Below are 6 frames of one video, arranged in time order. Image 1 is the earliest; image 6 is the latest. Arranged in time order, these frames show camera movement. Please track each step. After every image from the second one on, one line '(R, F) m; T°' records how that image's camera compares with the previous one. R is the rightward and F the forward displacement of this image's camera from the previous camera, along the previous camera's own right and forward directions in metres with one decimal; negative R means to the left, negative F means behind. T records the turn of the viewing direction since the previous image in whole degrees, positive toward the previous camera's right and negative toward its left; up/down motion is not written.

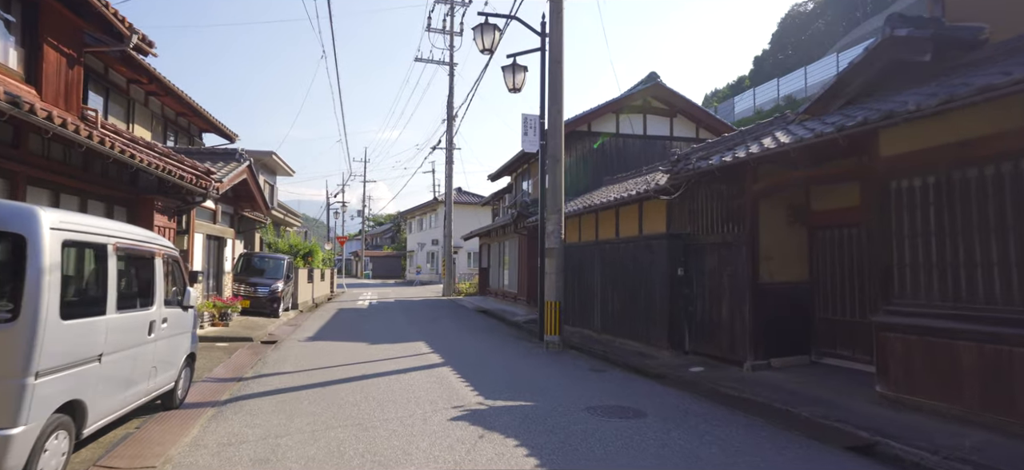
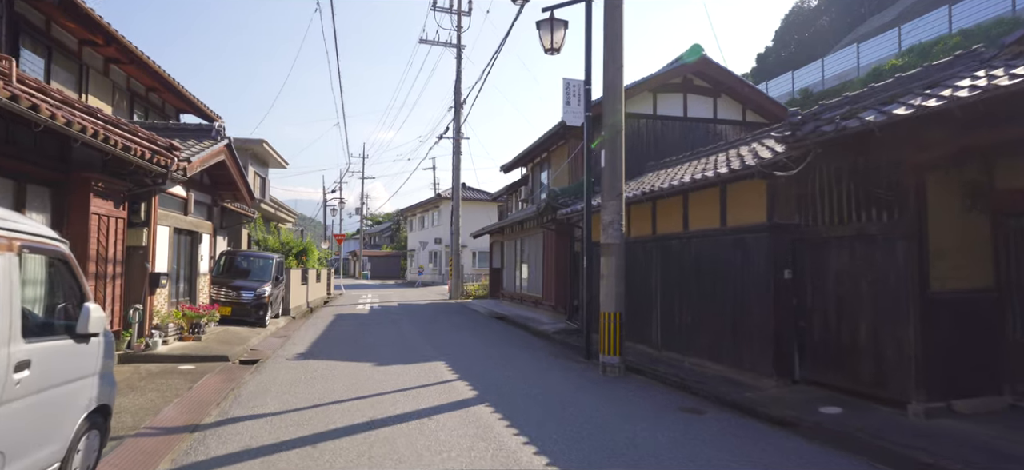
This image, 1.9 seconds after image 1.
(-0.7, +2.2) m; 0°
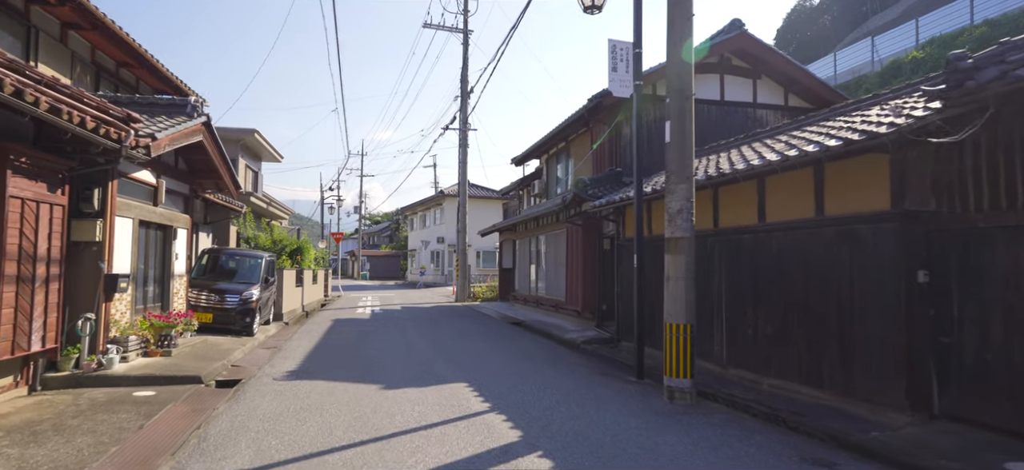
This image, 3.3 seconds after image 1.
(-0.5, +1.6) m; 0°
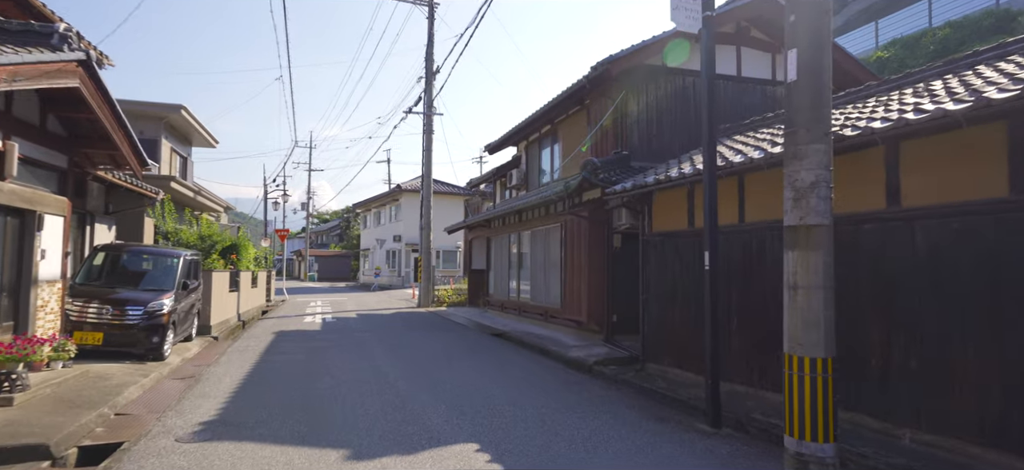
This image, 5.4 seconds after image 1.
(-0.7, +2.4) m; +5°
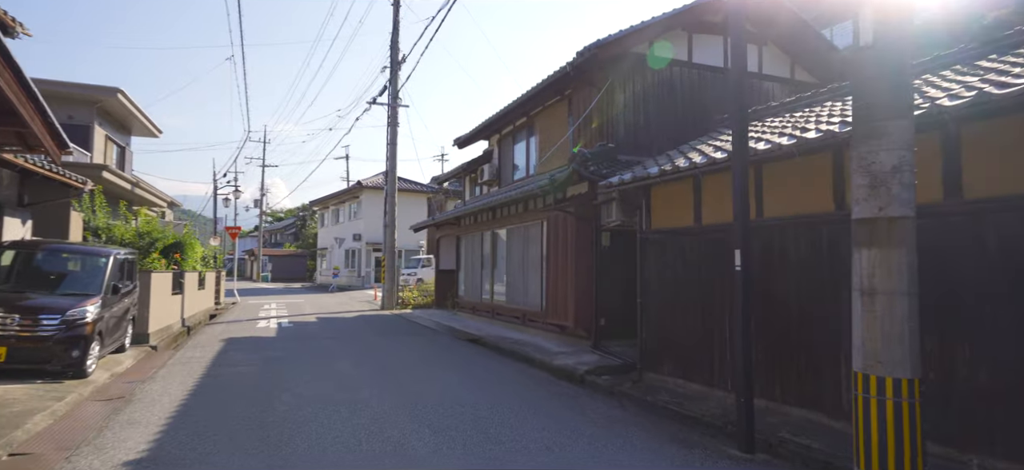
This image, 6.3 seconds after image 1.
(-0.4, +0.9) m; +4°
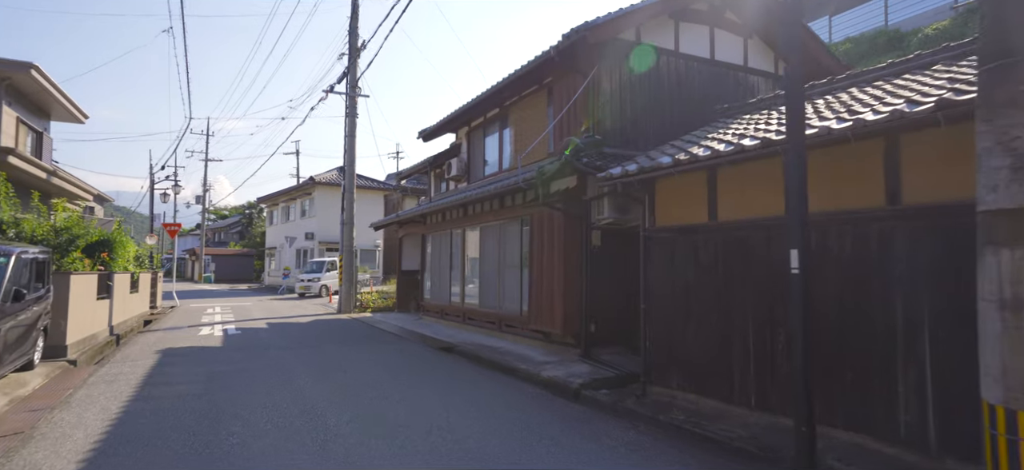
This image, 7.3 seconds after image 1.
(-0.5, +1.0) m; +5°
